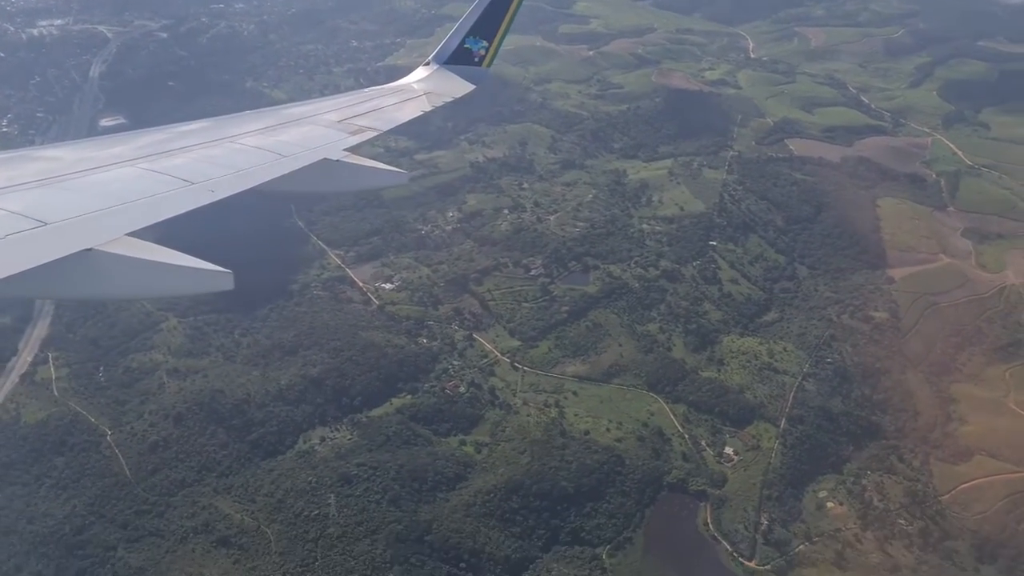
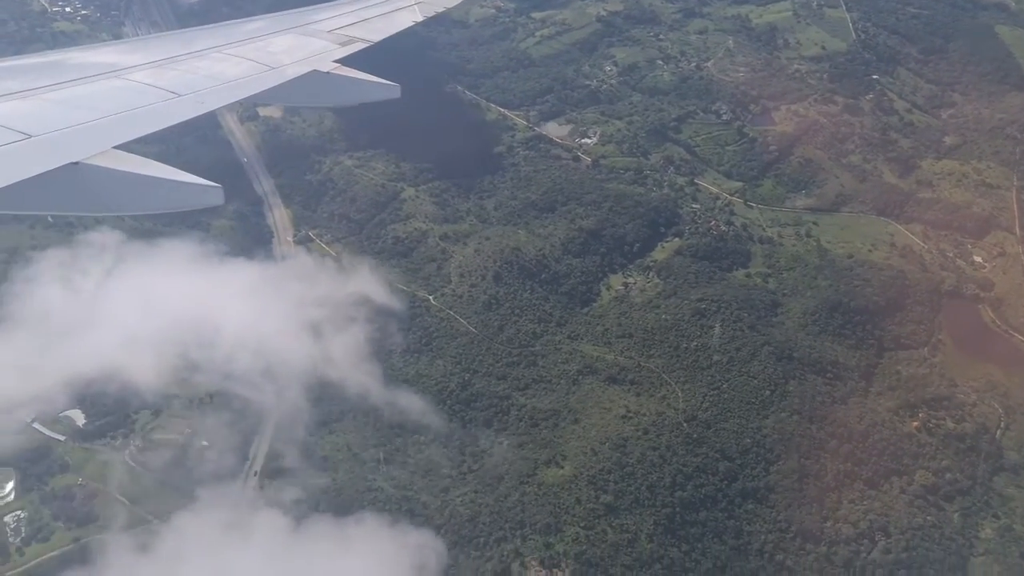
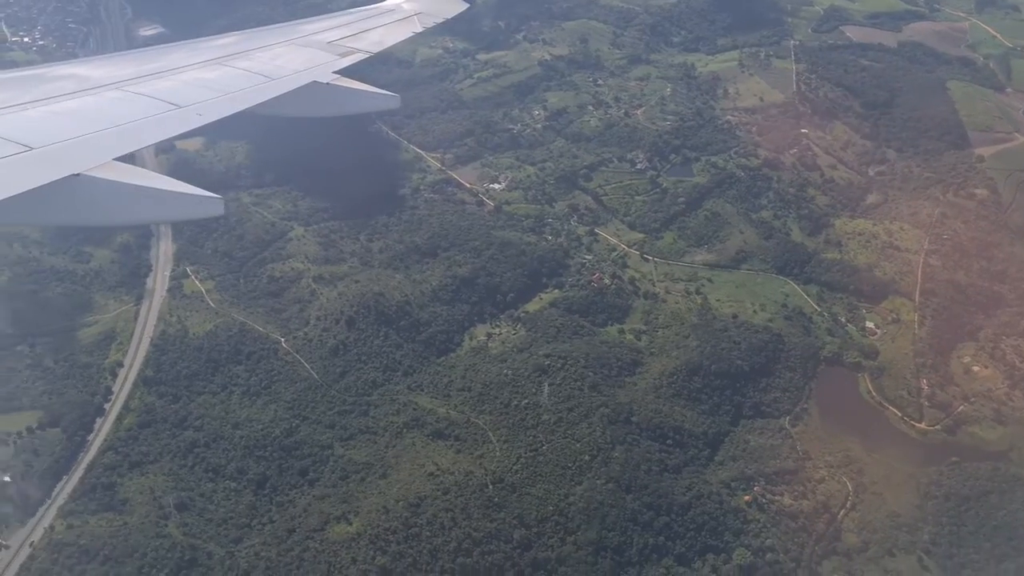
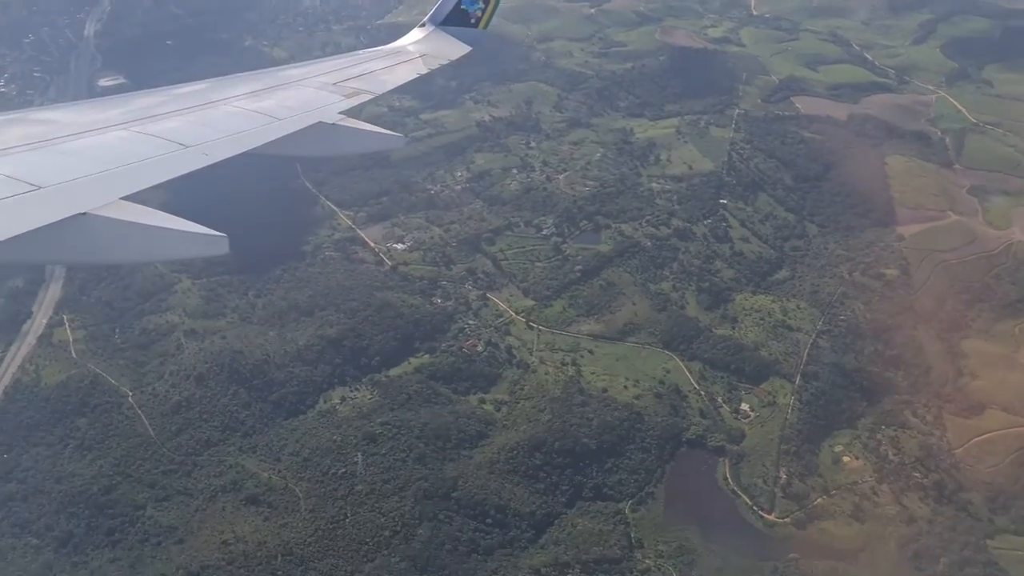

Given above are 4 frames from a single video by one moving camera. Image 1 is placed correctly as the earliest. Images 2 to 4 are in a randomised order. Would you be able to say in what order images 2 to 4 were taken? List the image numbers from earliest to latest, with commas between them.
4, 3, 2
